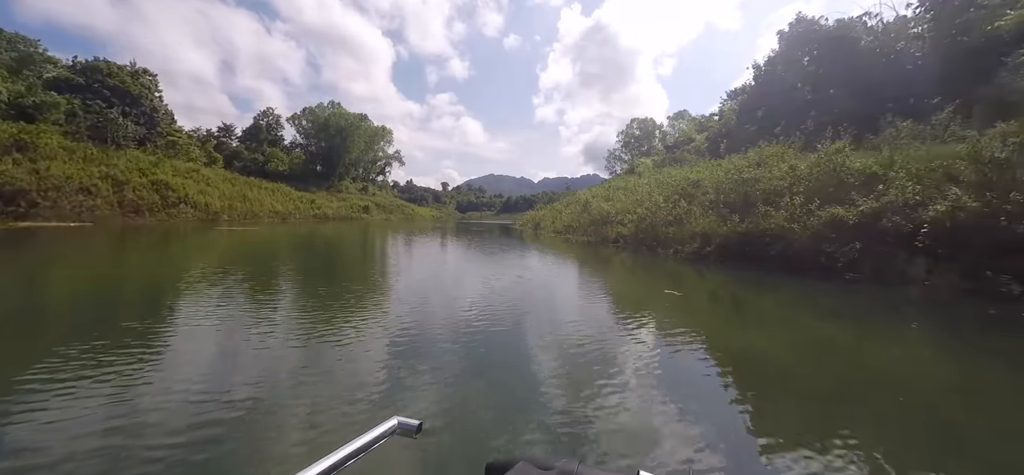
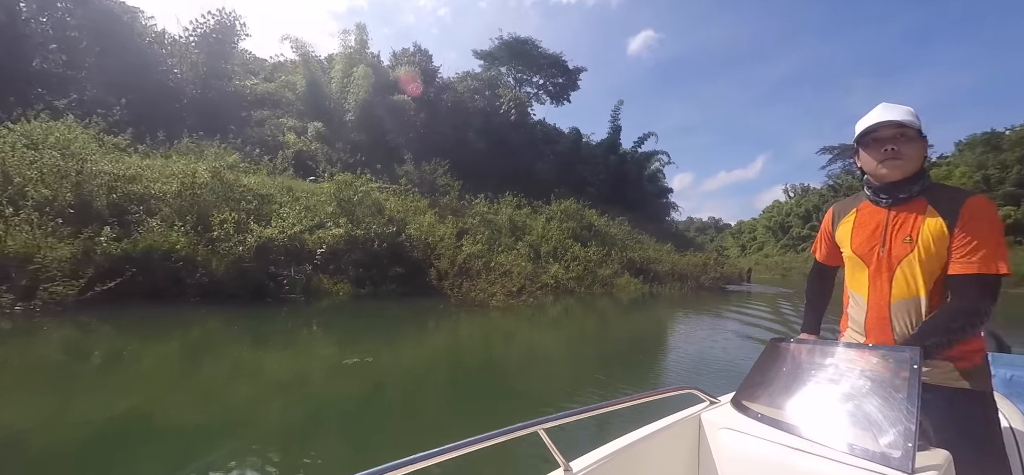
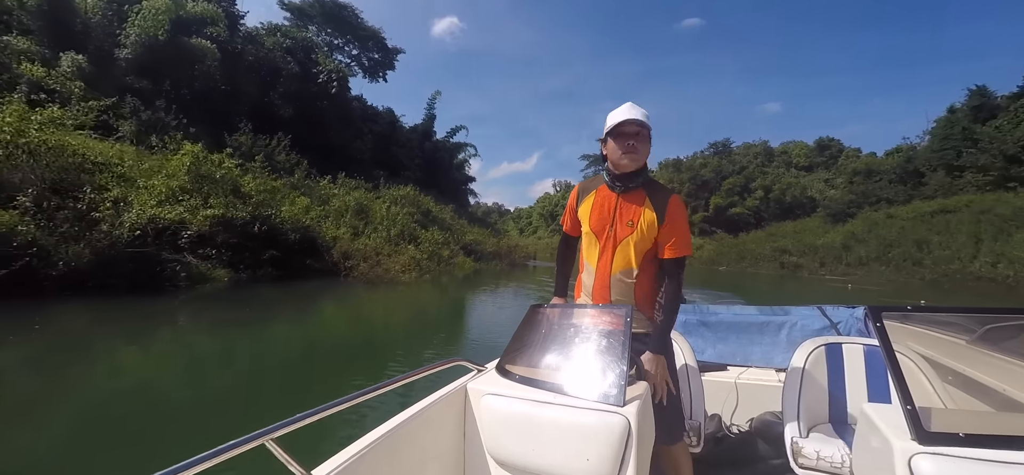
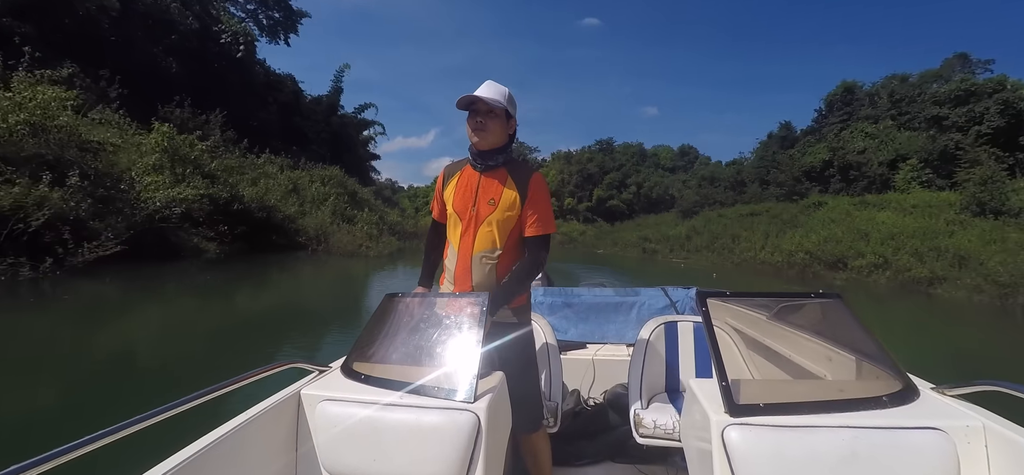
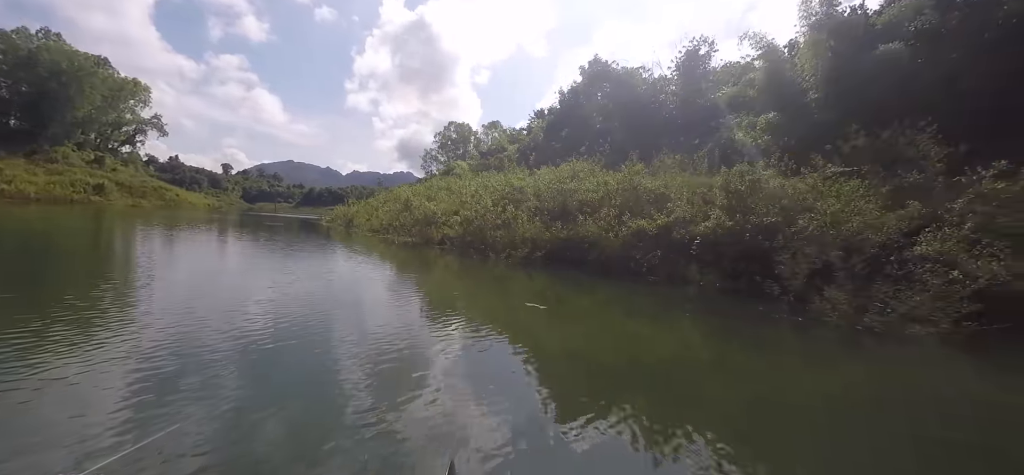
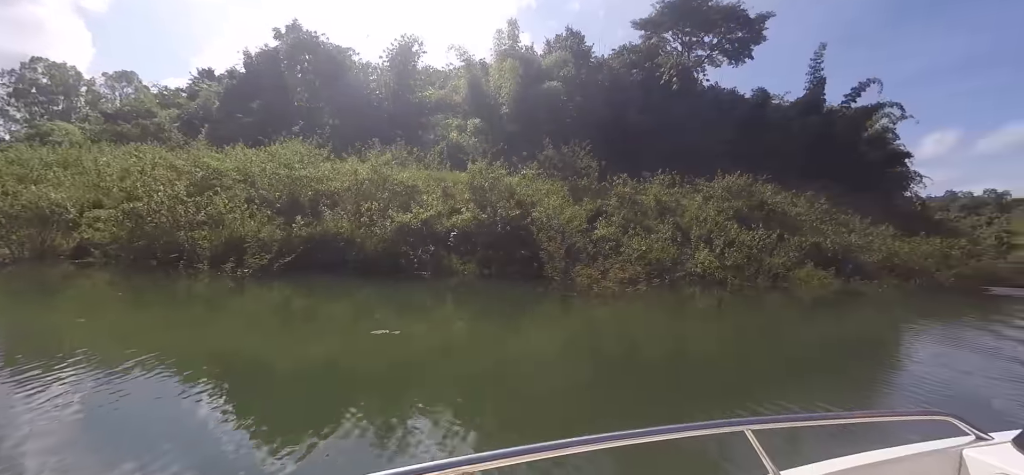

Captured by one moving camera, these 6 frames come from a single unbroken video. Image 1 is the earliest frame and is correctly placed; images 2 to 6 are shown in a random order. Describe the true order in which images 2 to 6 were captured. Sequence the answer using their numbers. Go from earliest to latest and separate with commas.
5, 6, 2, 3, 4
